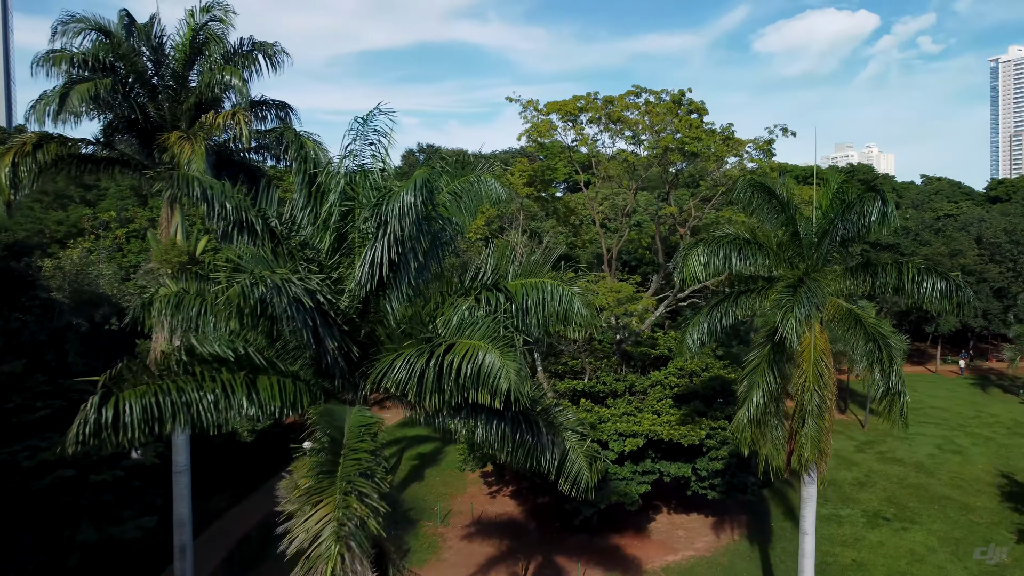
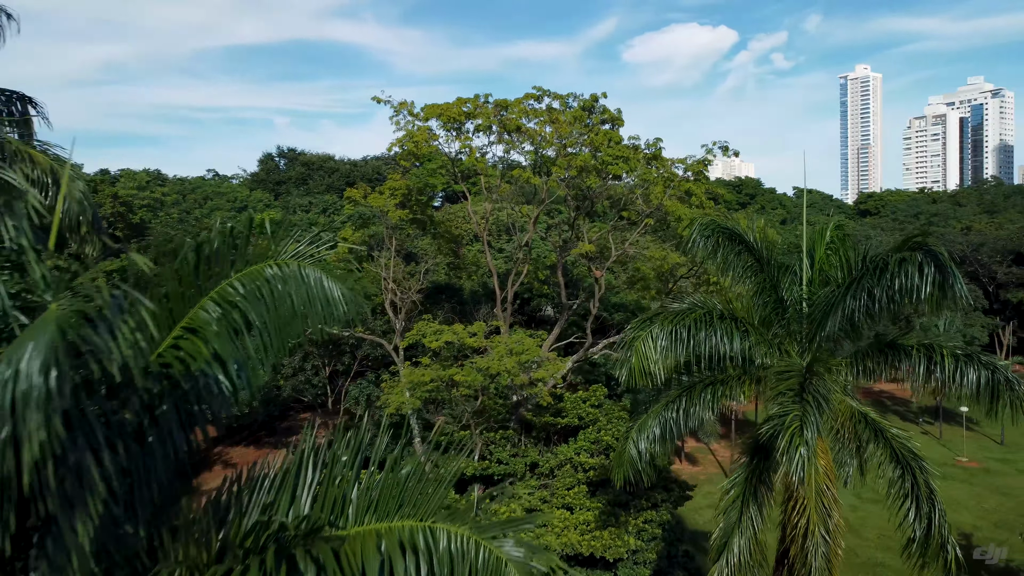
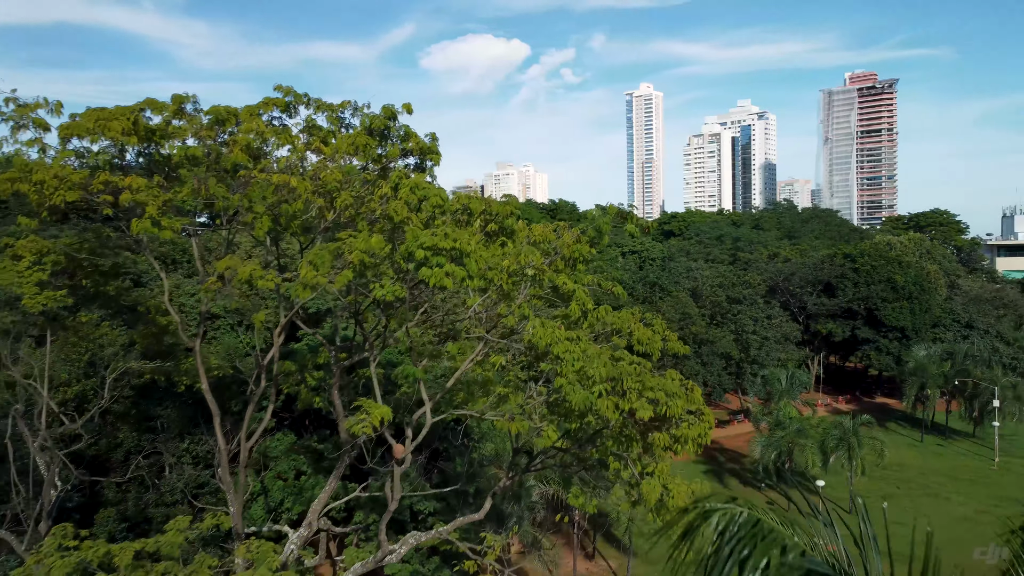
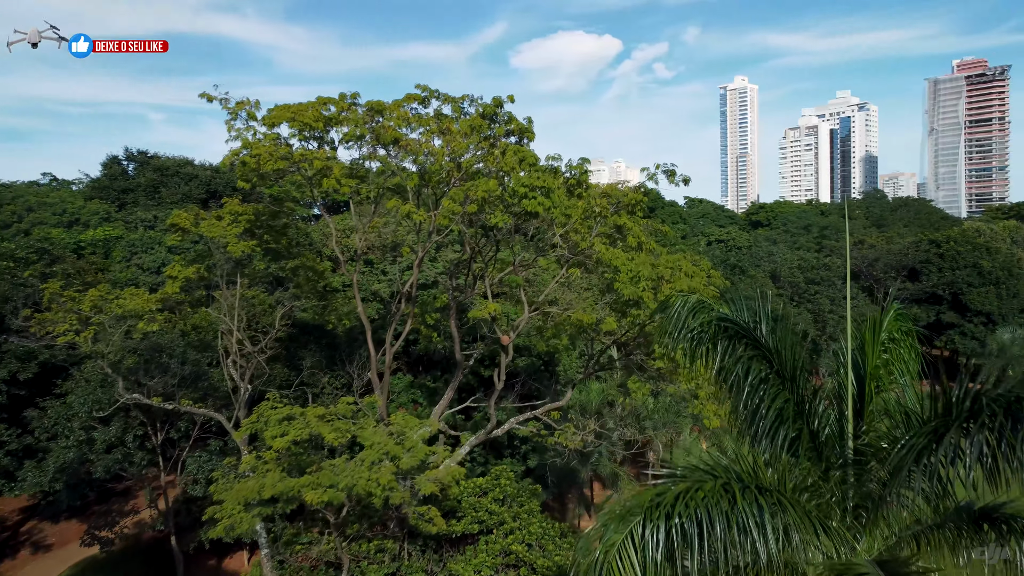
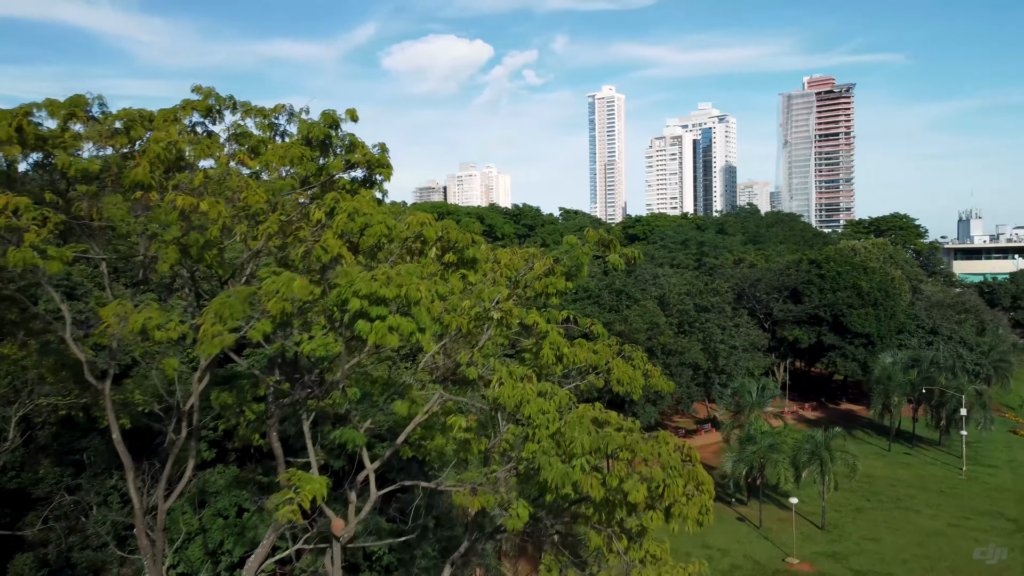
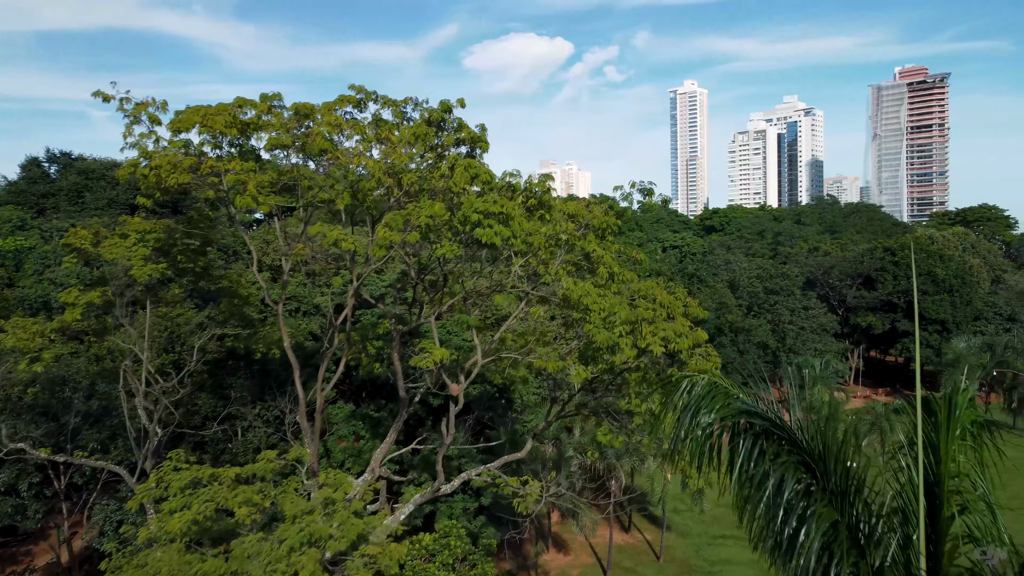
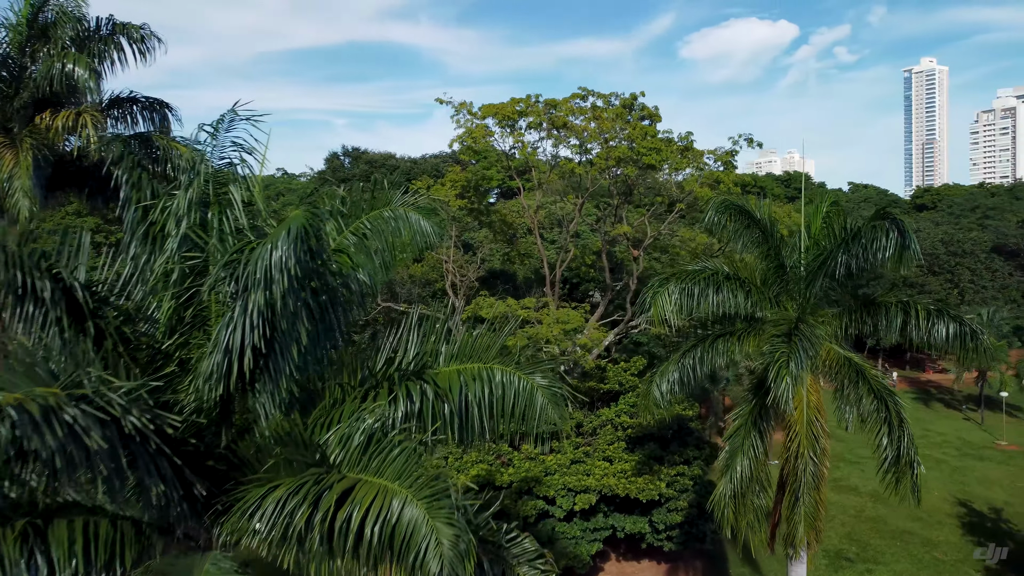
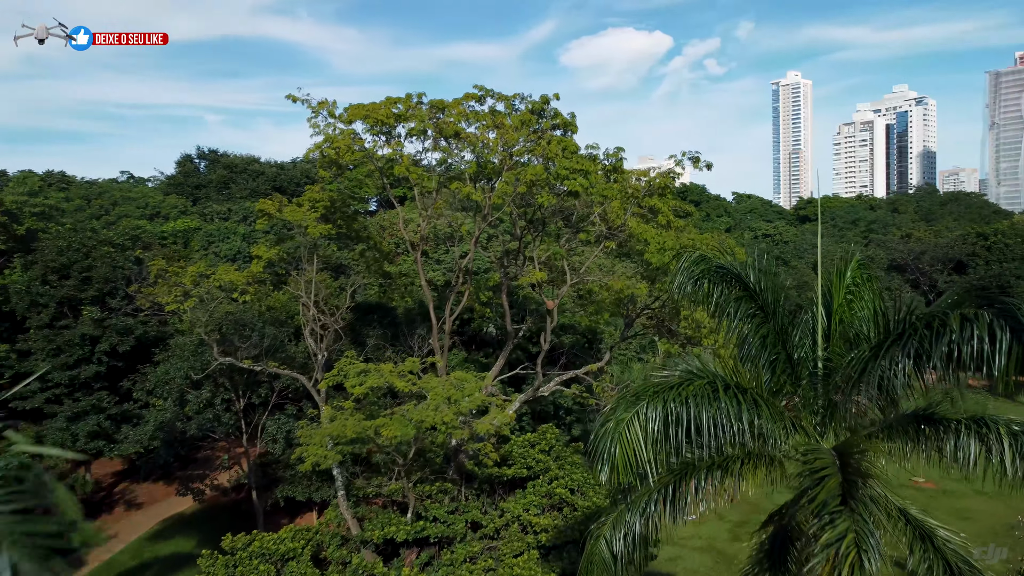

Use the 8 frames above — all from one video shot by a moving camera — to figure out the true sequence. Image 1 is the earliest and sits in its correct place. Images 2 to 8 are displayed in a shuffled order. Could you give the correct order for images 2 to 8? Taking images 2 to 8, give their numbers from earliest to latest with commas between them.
7, 2, 8, 4, 6, 3, 5
